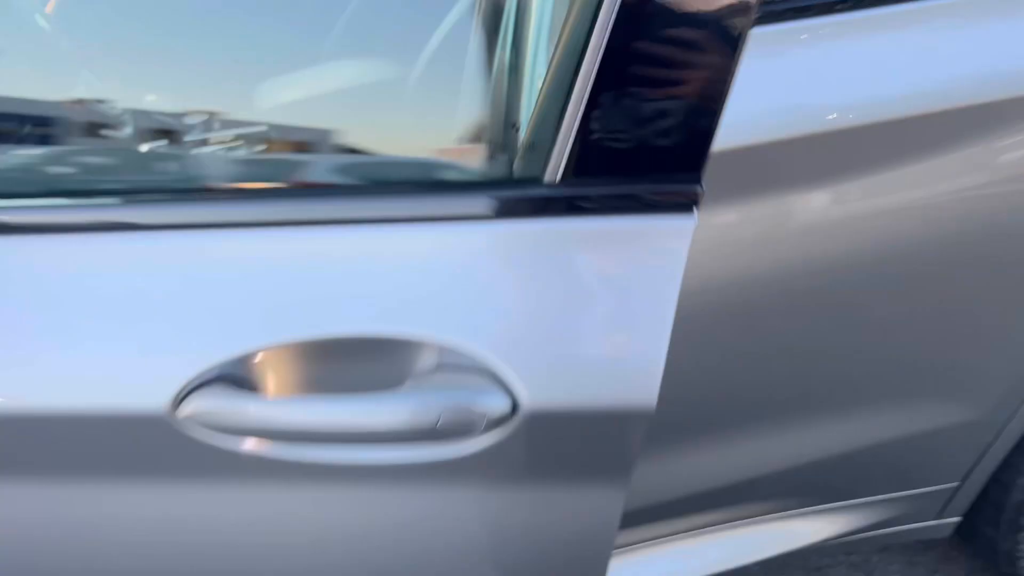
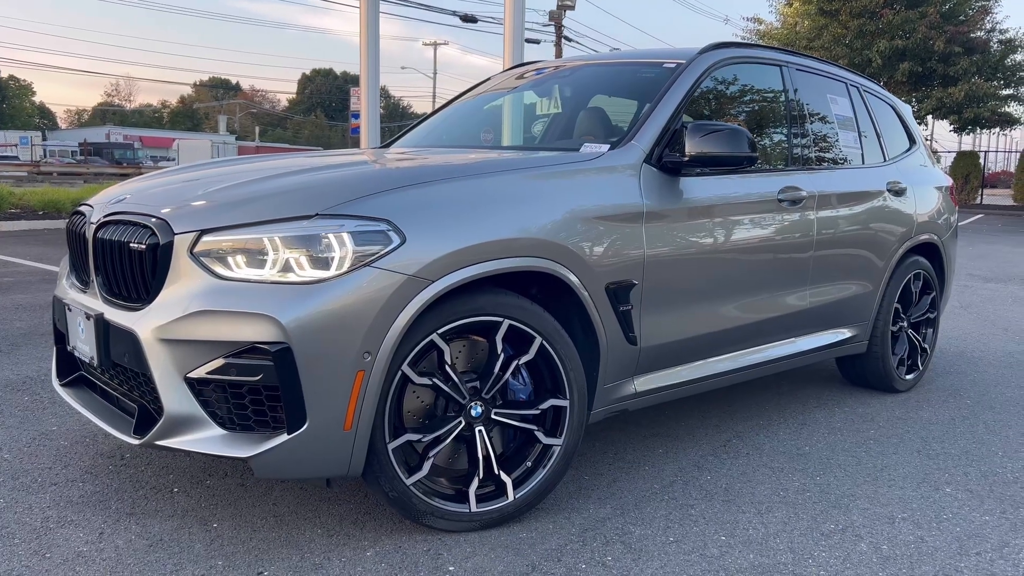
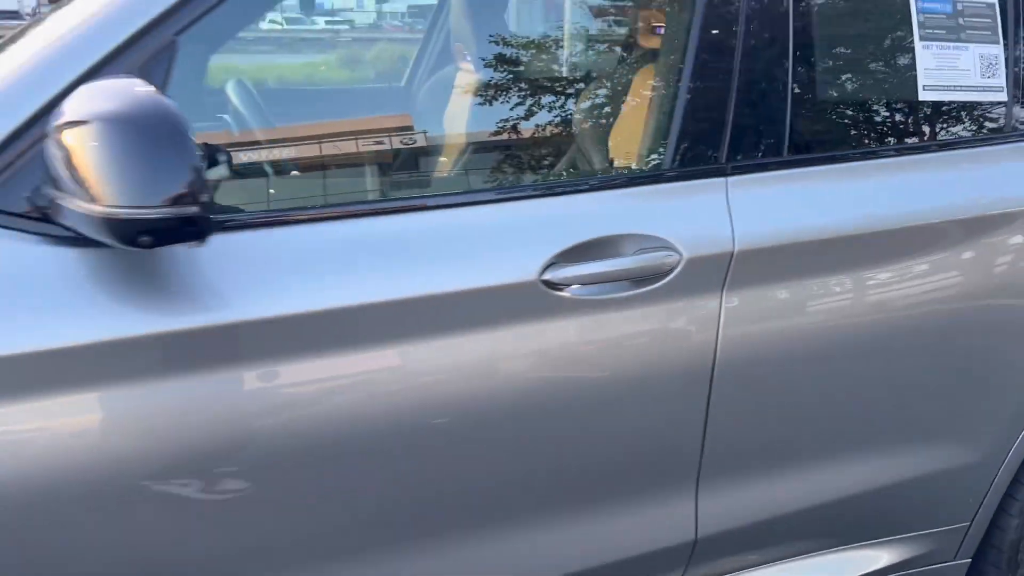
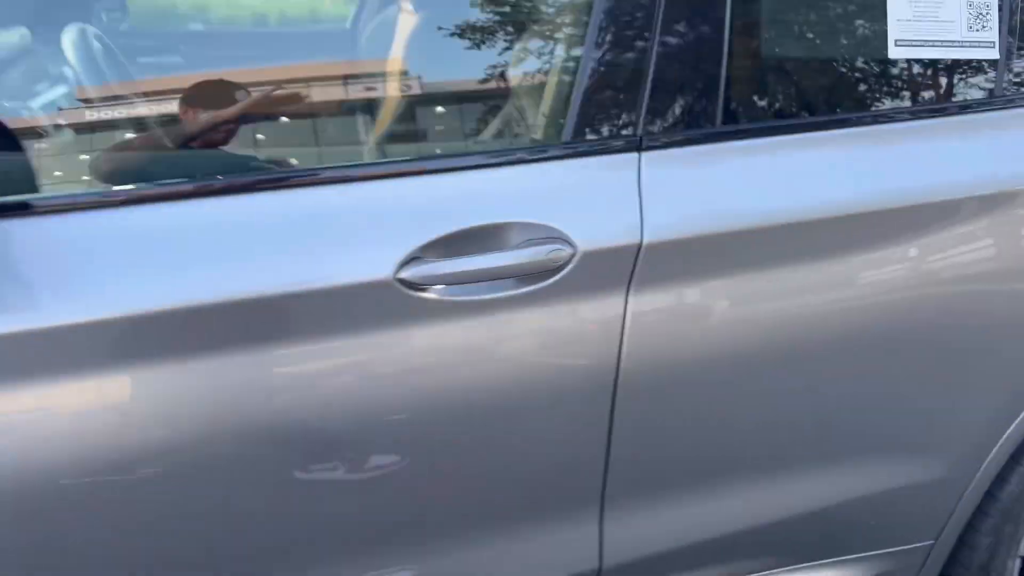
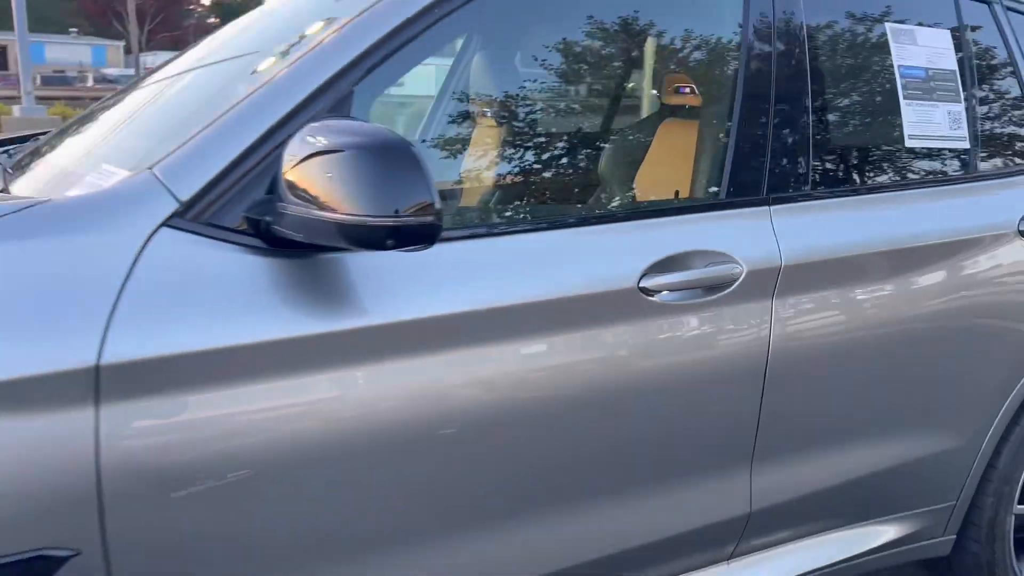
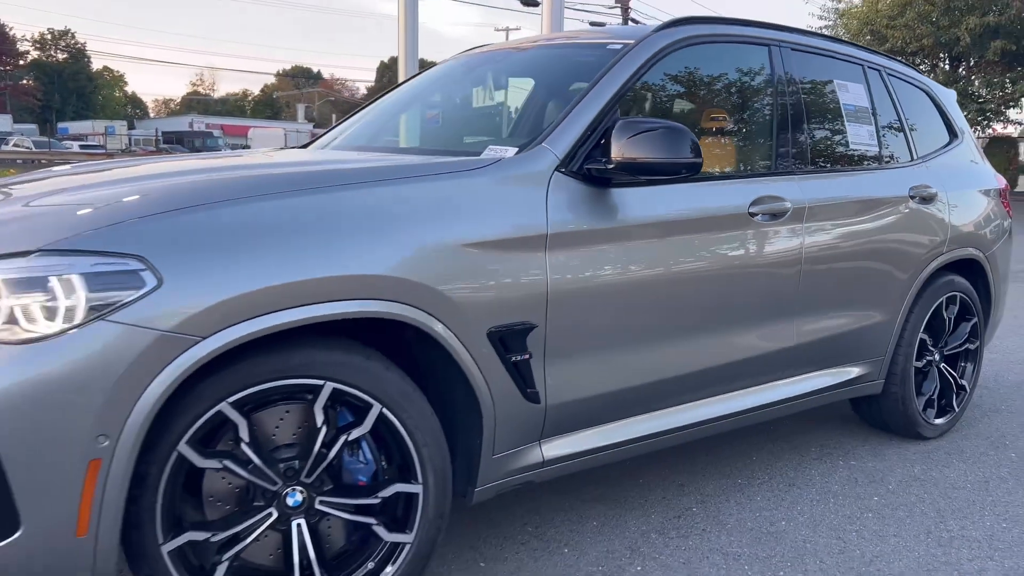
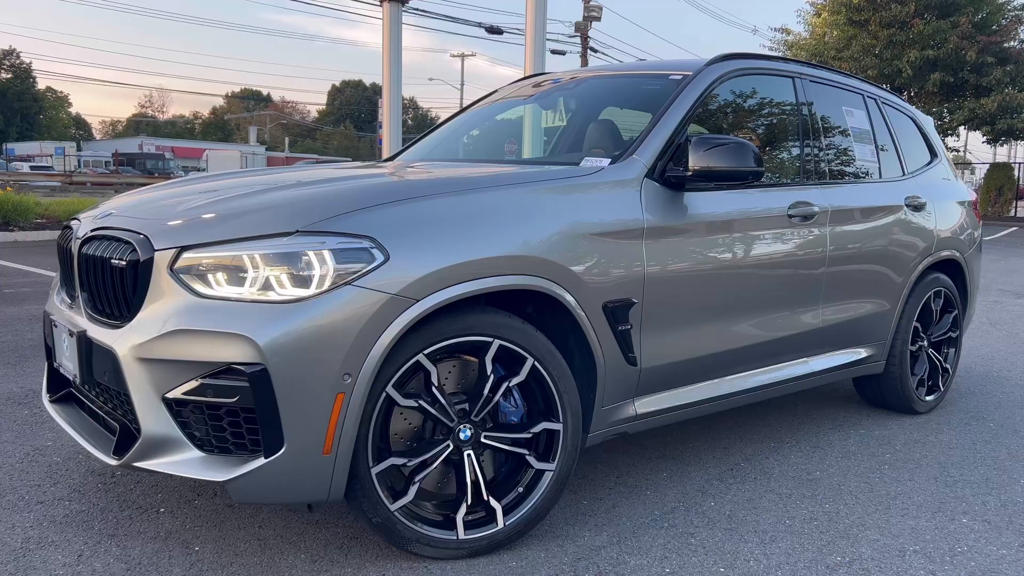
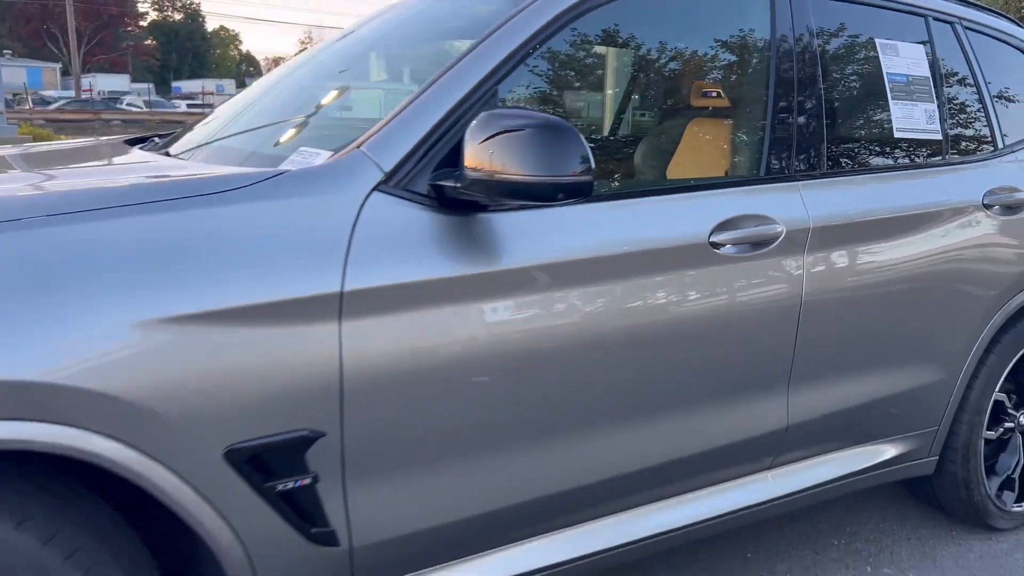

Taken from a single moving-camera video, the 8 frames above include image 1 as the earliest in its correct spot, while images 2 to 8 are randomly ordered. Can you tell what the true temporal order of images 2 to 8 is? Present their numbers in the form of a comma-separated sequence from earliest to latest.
4, 3, 5, 8, 6, 7, 2
